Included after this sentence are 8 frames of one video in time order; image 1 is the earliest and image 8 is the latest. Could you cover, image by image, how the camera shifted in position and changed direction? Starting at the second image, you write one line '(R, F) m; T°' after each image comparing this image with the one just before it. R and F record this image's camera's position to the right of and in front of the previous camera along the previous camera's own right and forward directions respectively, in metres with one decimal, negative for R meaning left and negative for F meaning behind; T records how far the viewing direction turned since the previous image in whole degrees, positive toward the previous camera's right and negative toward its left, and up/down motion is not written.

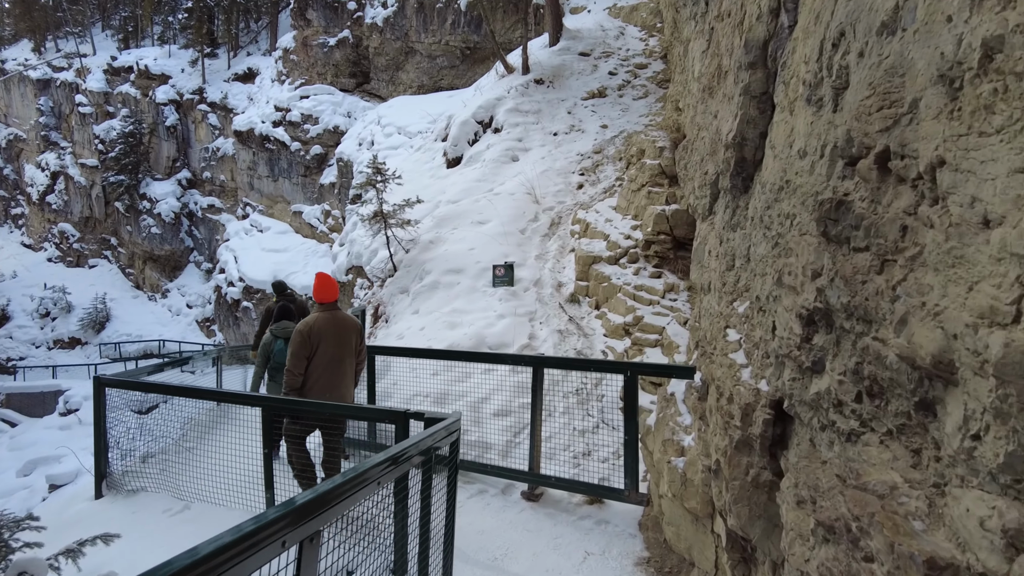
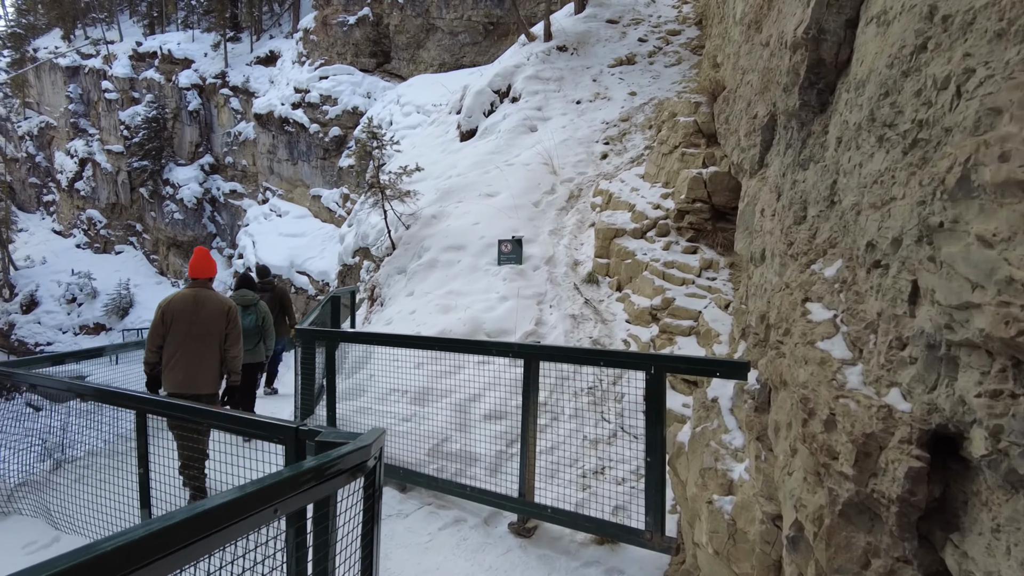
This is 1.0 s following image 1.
(+0.2, +1.0) m; -3°
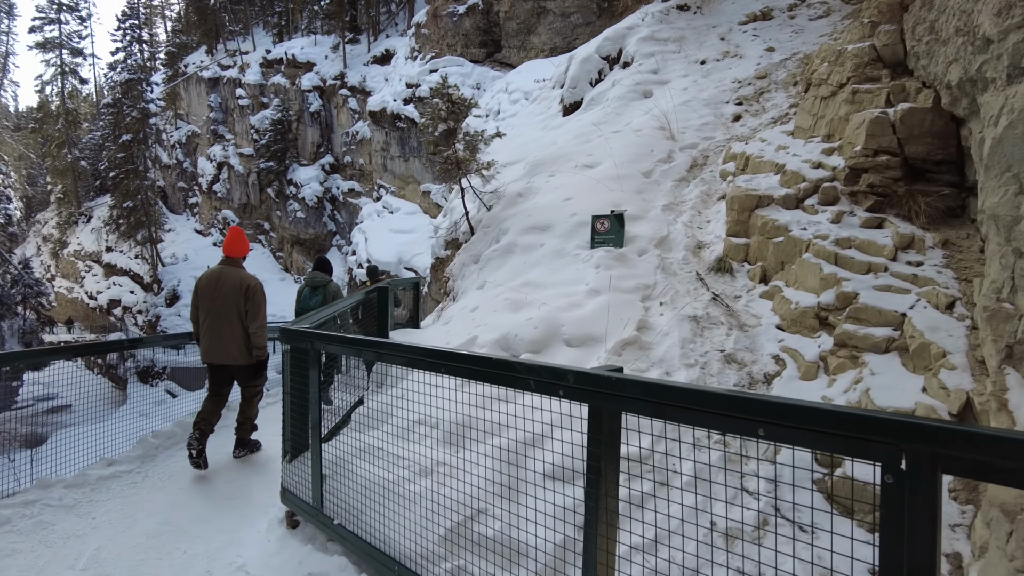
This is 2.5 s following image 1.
(+0.1, +1.4) m; -10°
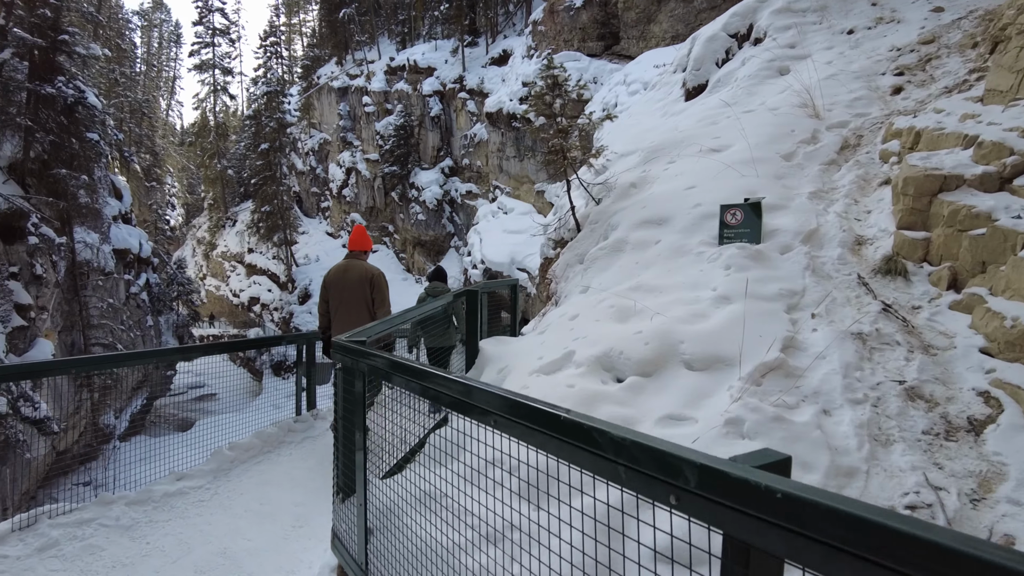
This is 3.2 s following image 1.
(+0.1, +0.6) m; -10°
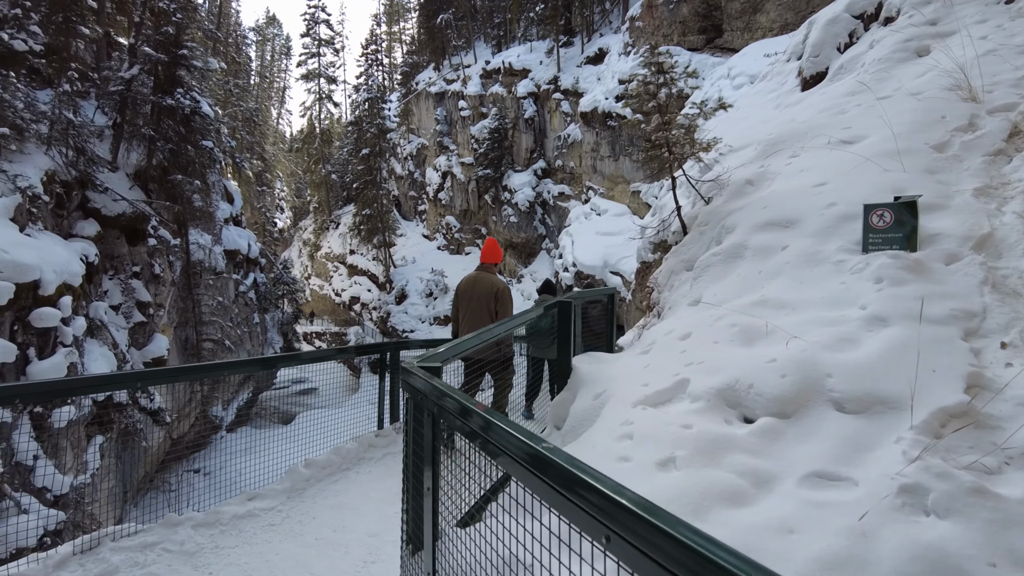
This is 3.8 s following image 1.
(0.0, +0.4) m; -8°
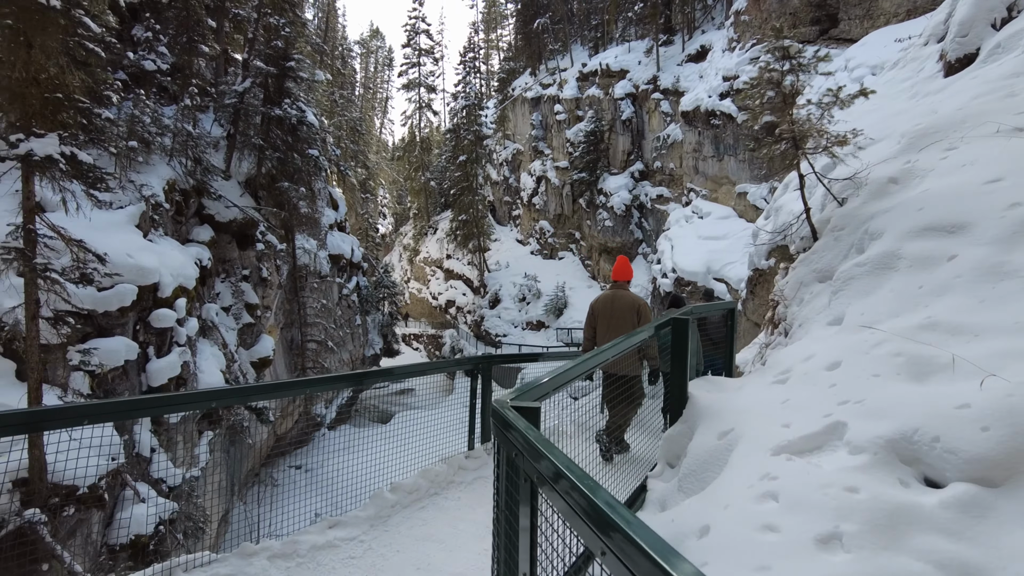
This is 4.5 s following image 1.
(-0.1, +0.4) m; -8°
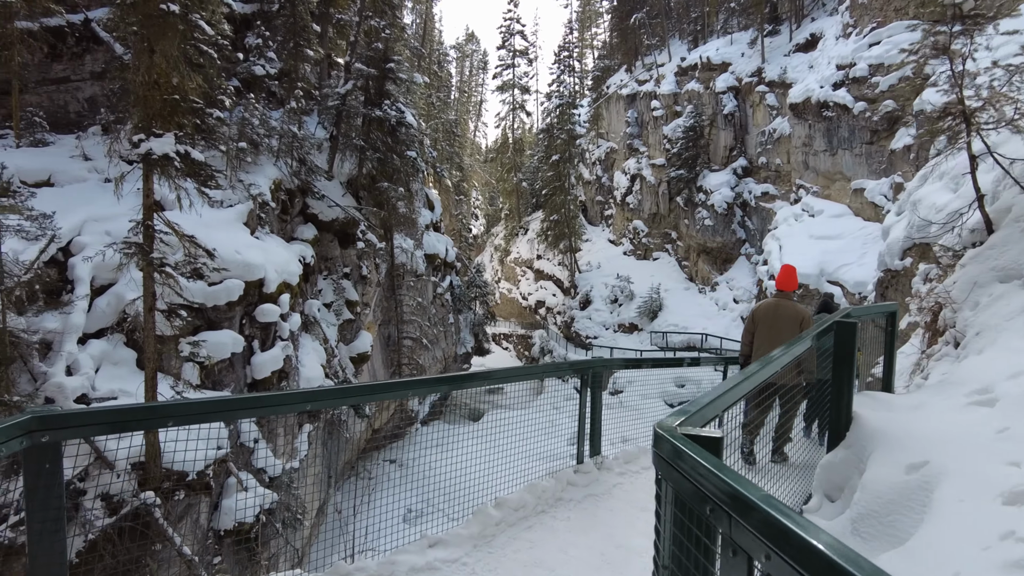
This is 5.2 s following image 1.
(-0.1, +0.4) m; -8°
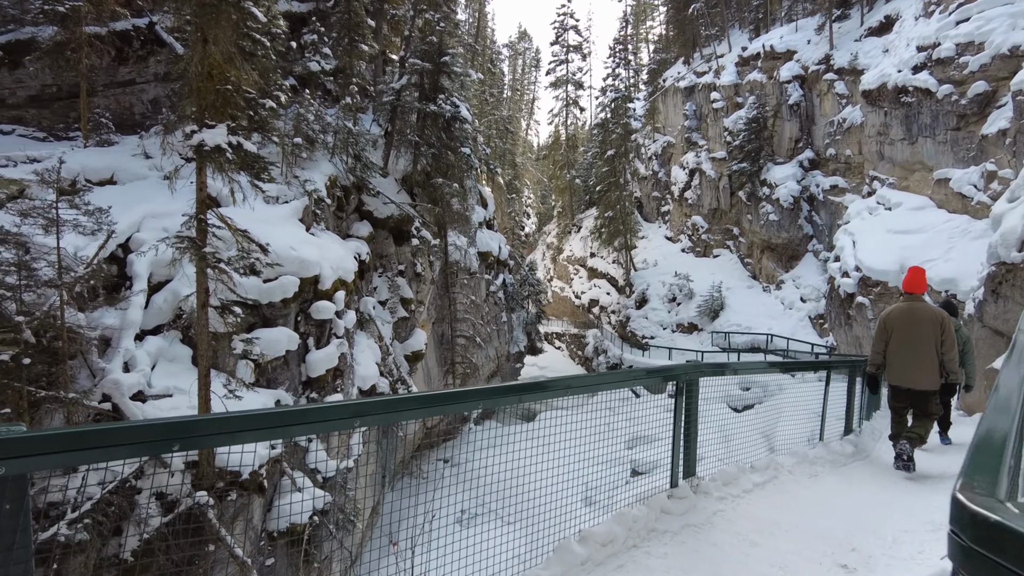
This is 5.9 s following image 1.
(-0.1, +0.6) m; -5°
